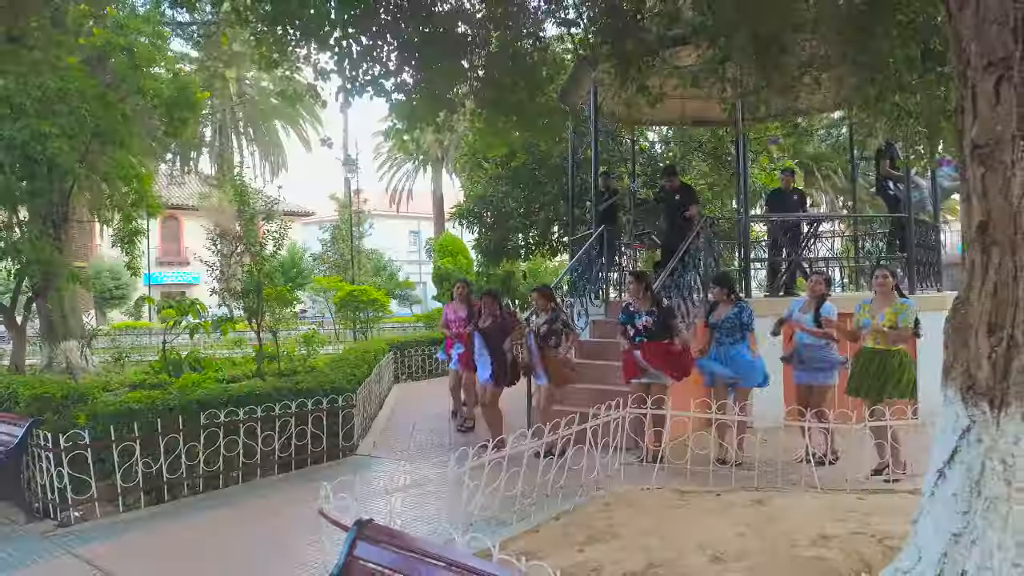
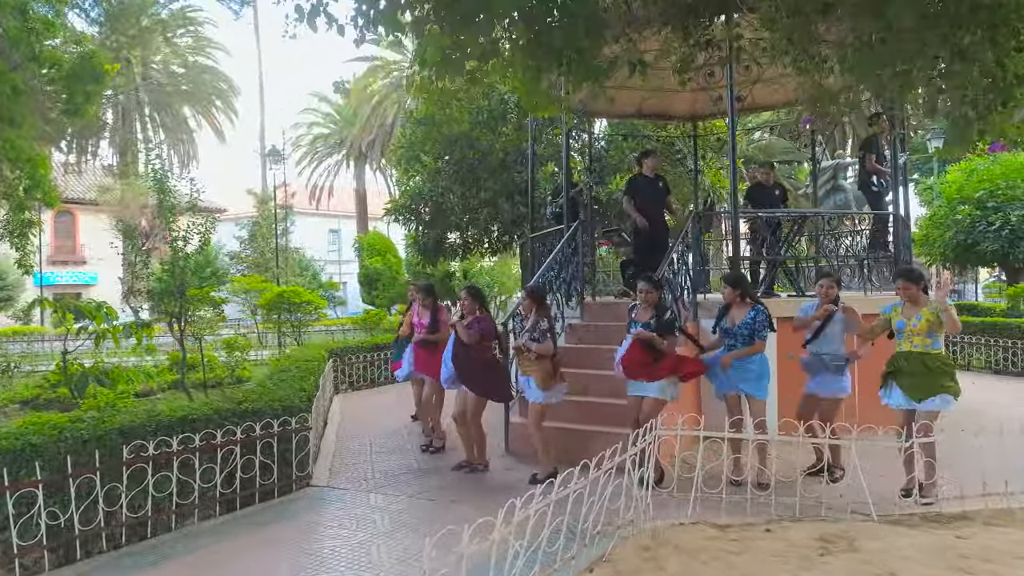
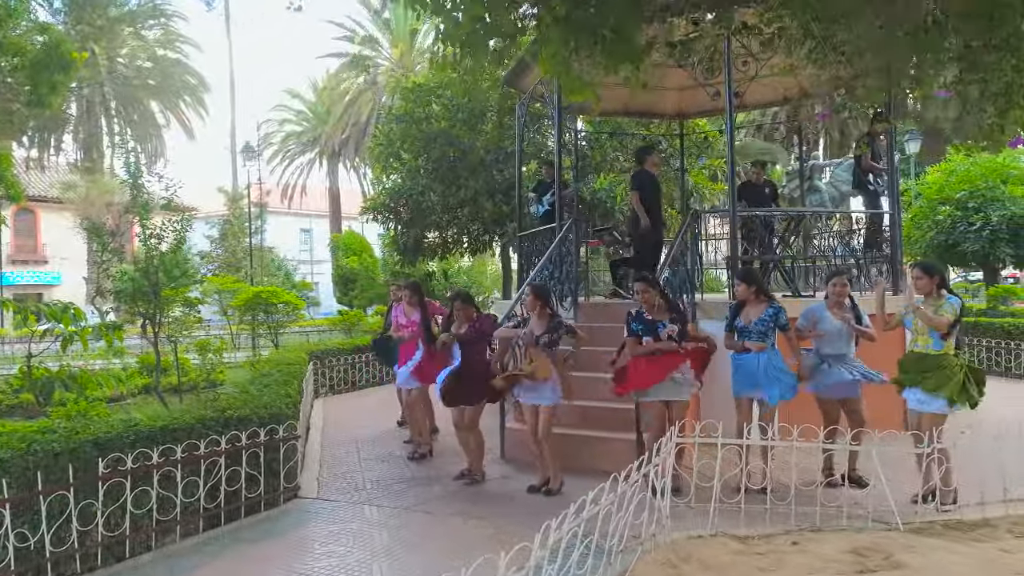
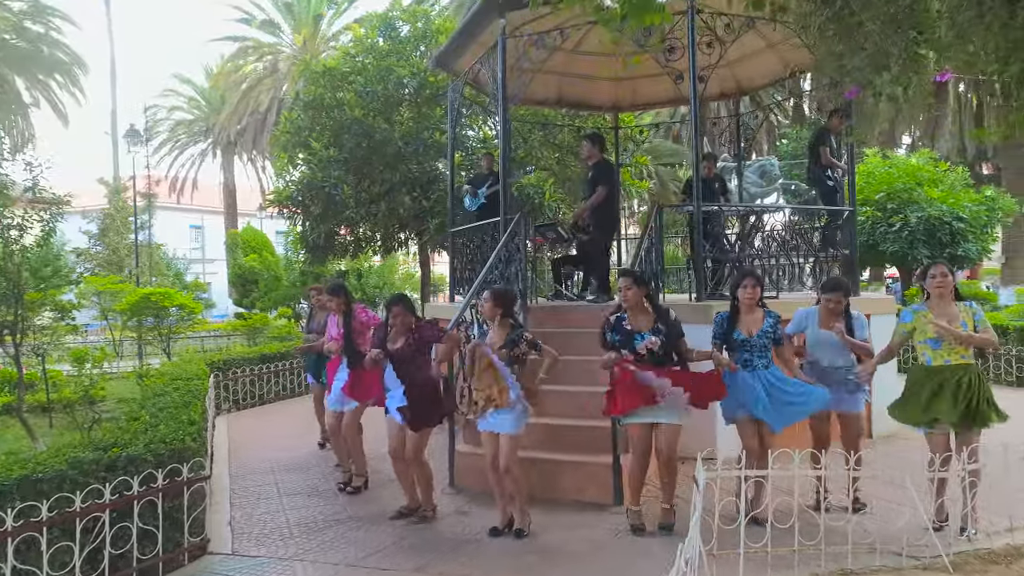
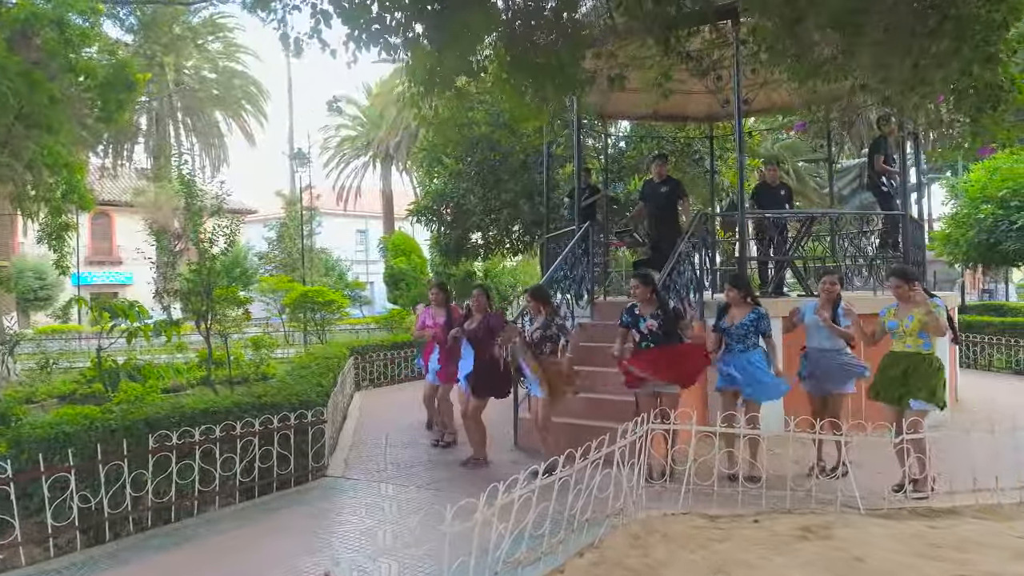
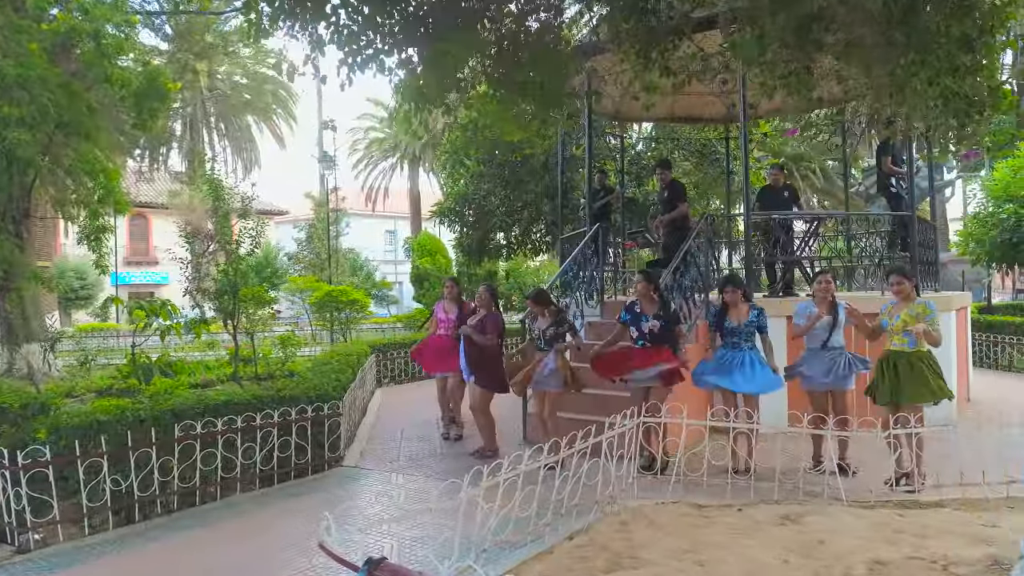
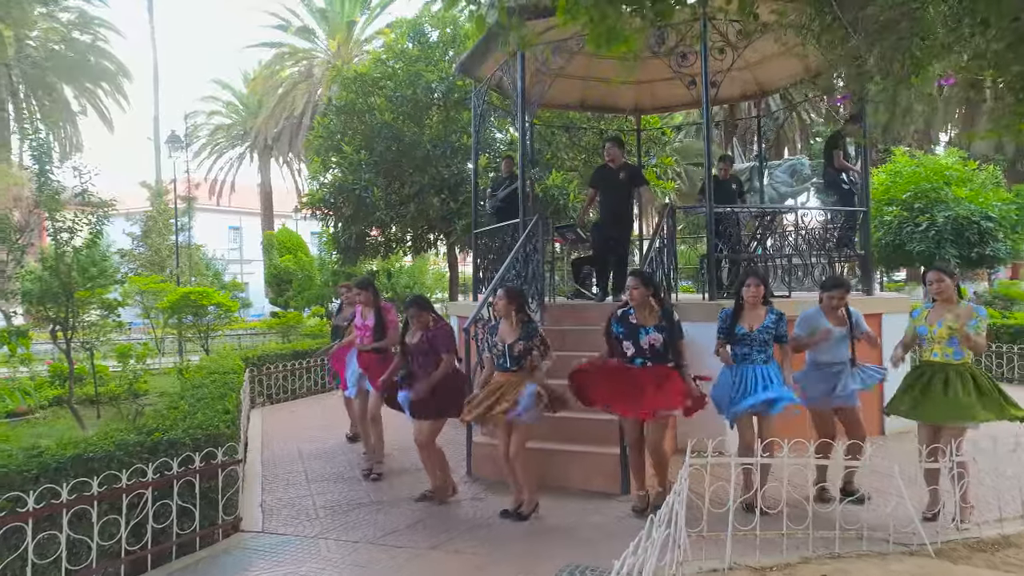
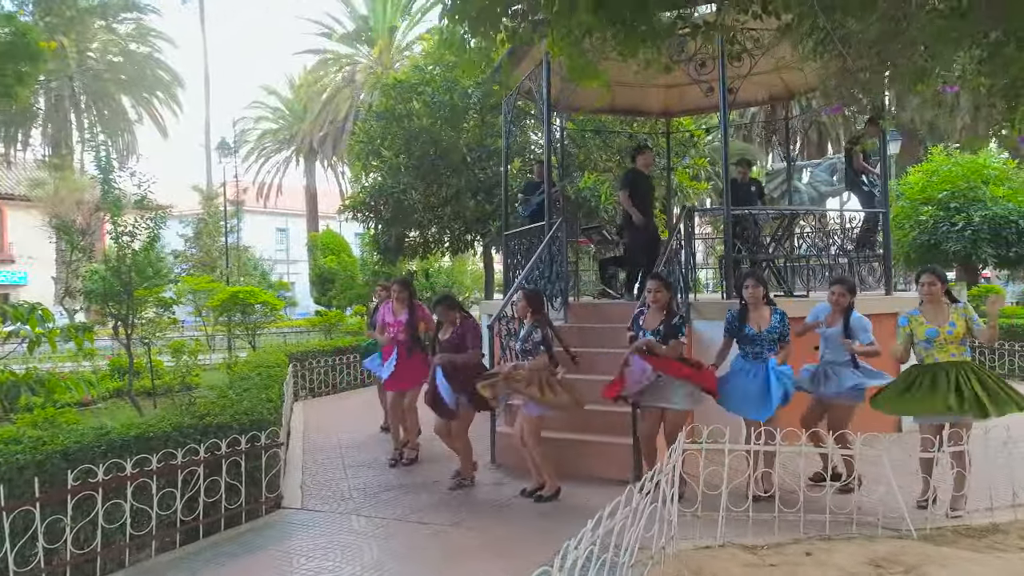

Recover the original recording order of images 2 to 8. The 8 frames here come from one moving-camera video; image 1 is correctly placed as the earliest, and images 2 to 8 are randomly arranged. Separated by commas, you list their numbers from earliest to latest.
6, 5, 2, 3, 8, 7, 4
